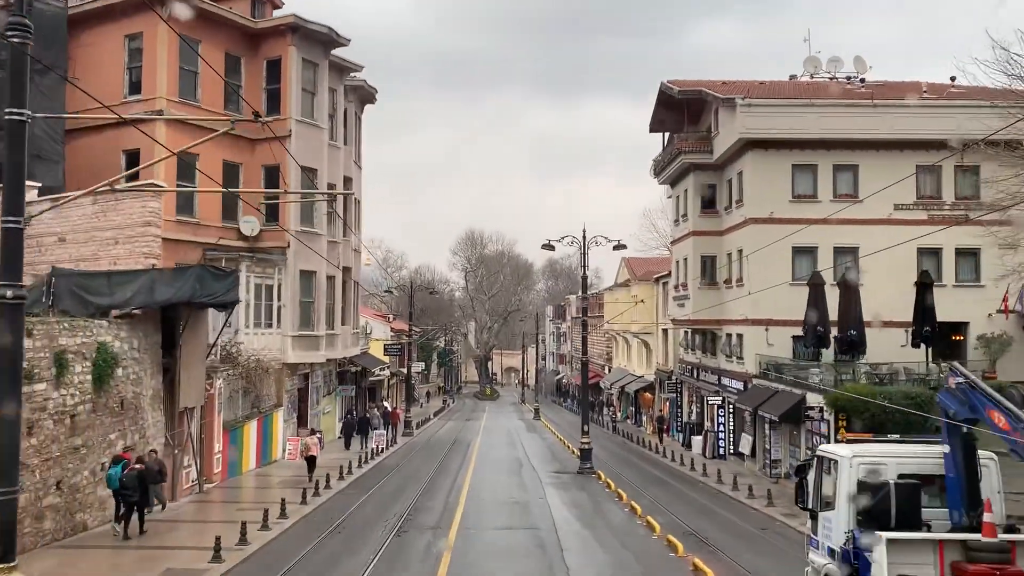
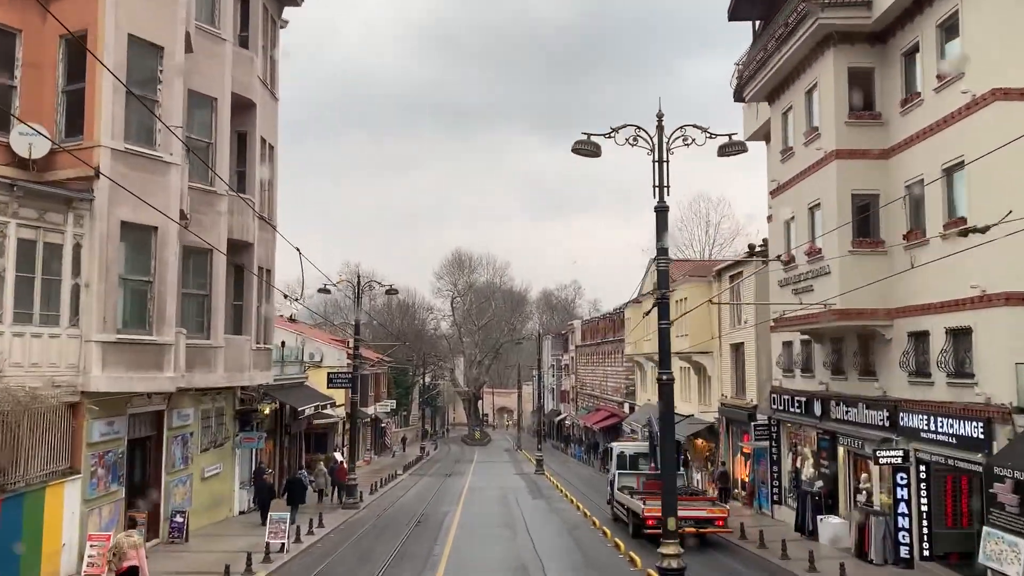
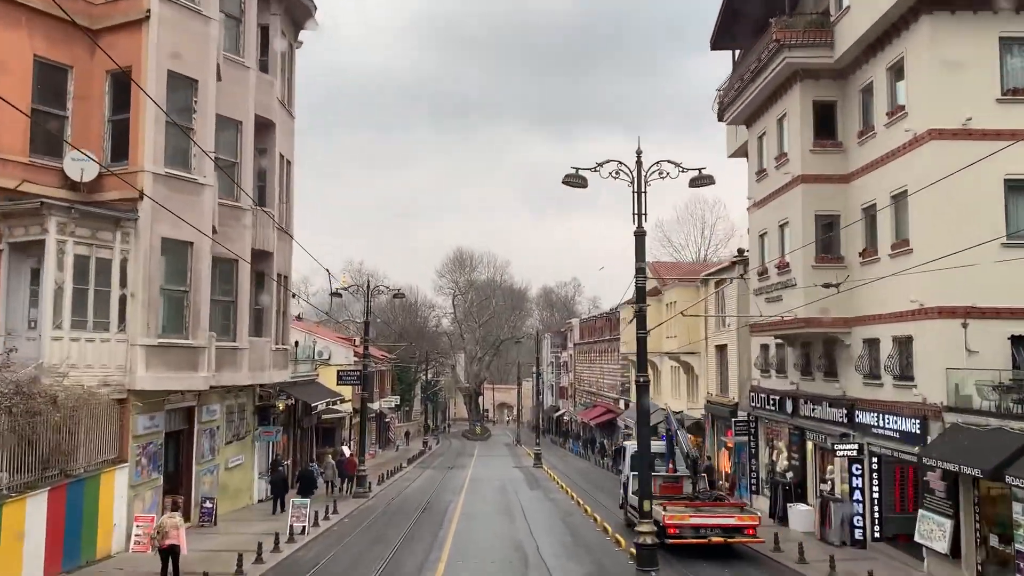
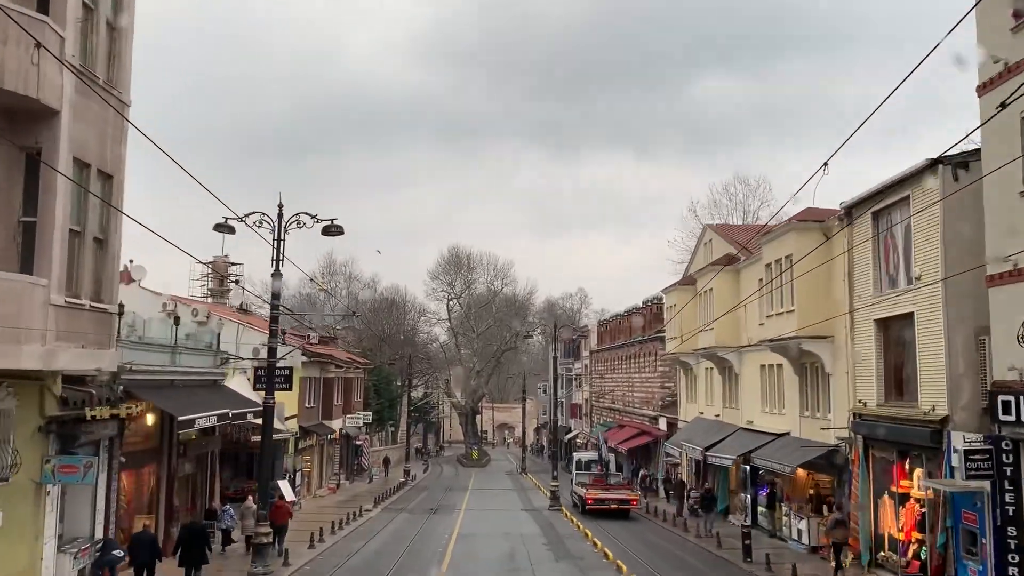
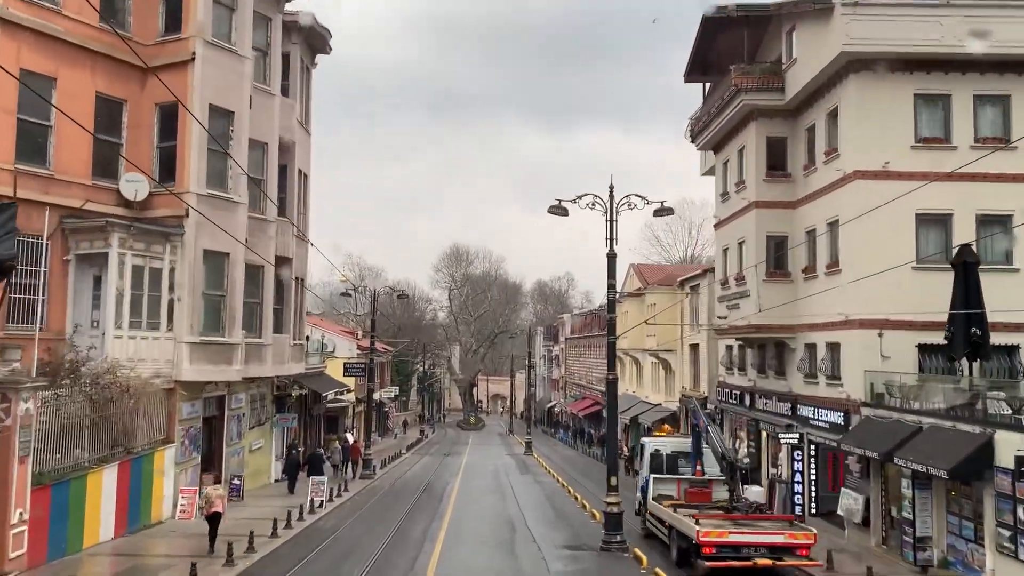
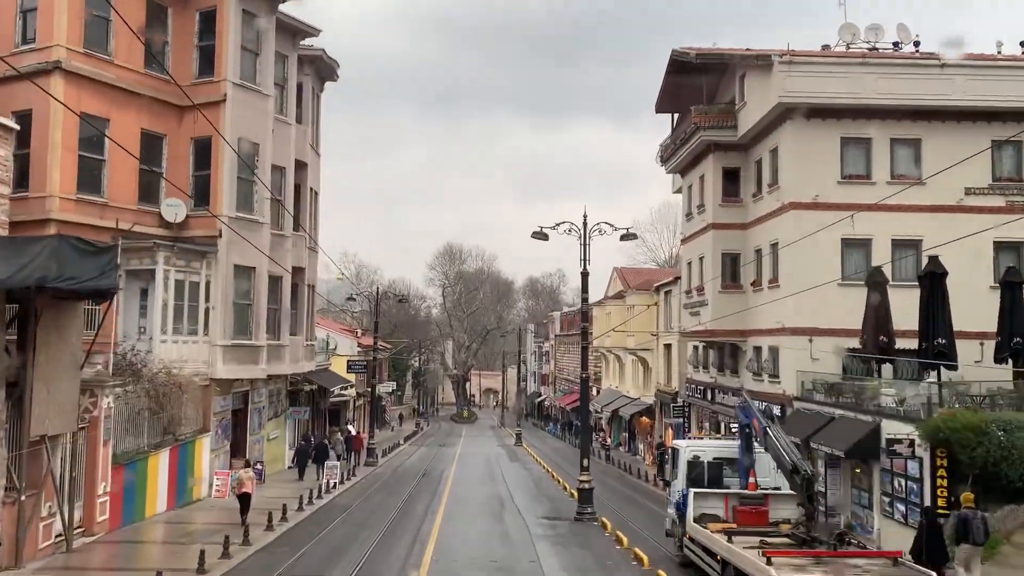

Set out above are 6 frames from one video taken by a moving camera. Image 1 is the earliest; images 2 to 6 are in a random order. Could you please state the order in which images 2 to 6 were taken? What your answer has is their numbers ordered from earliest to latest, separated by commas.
6, 5, 3, 2, 4
